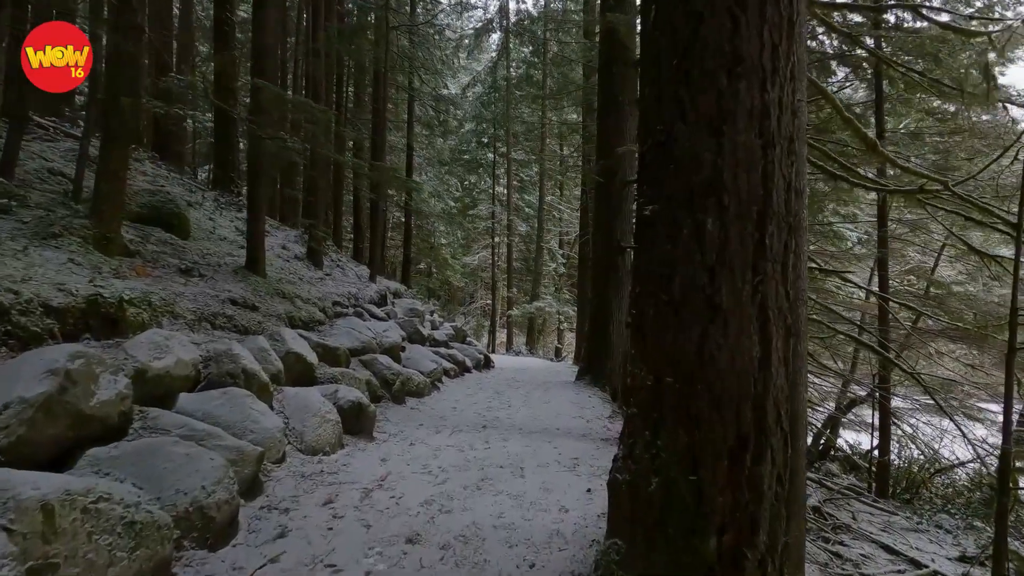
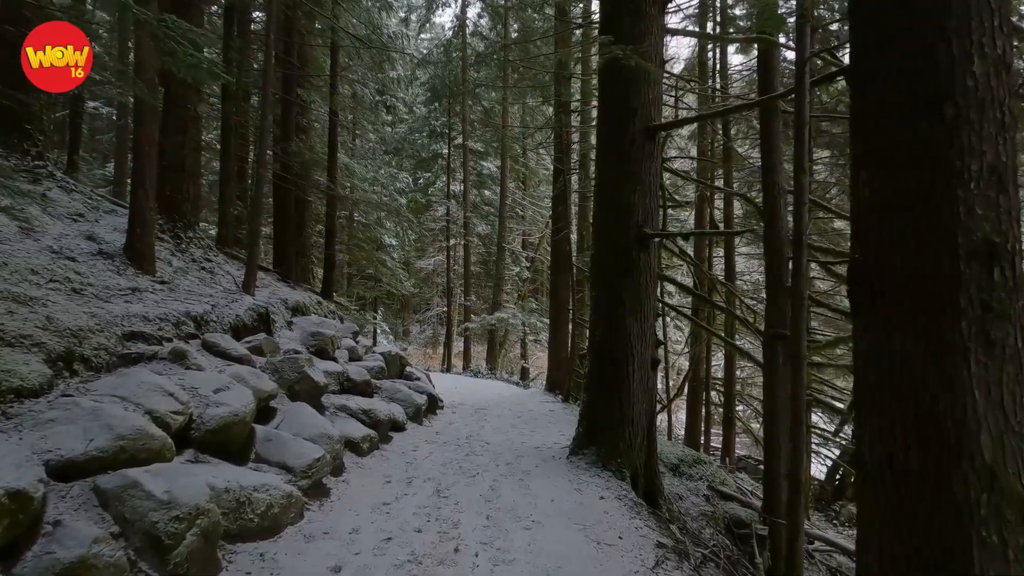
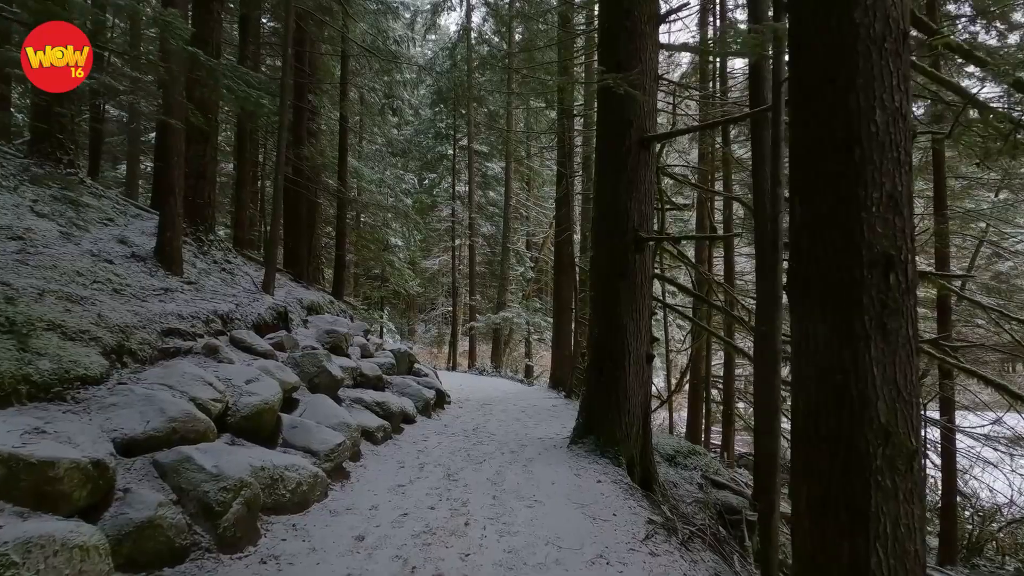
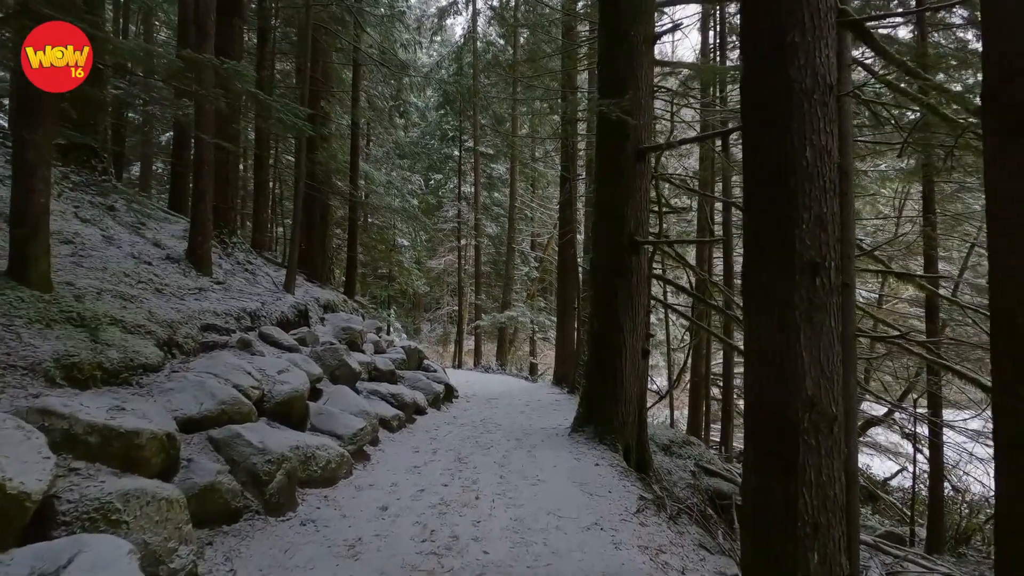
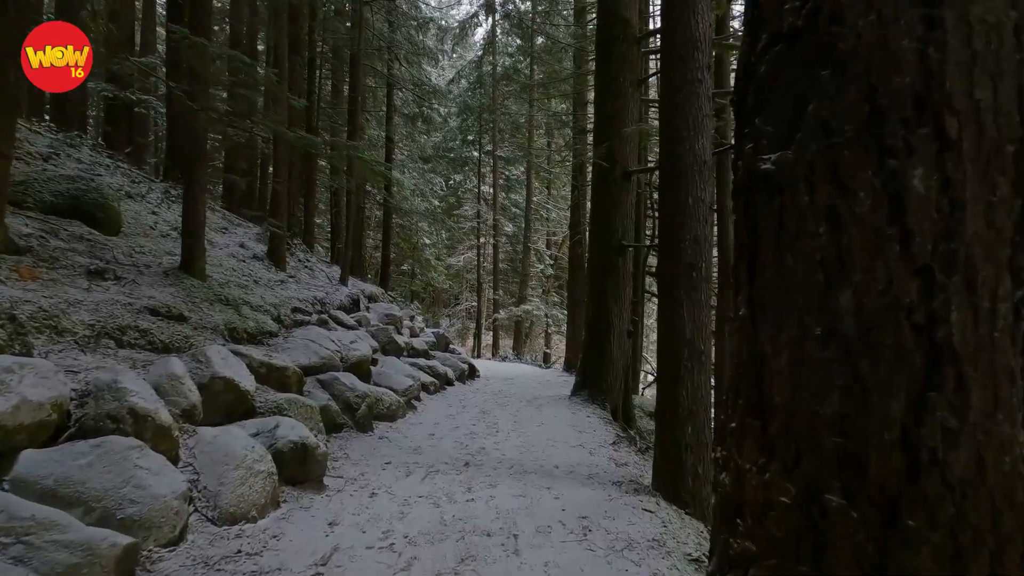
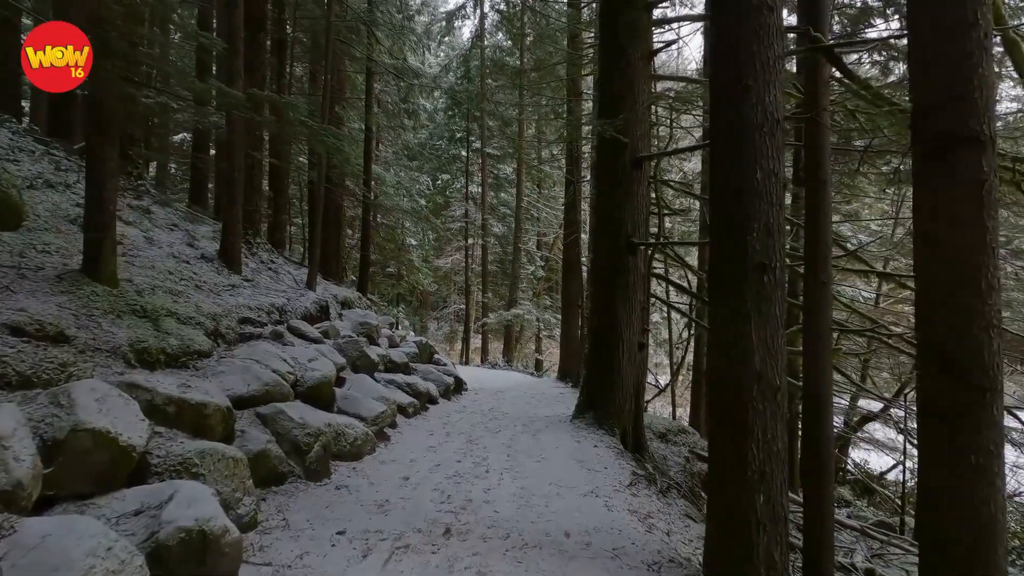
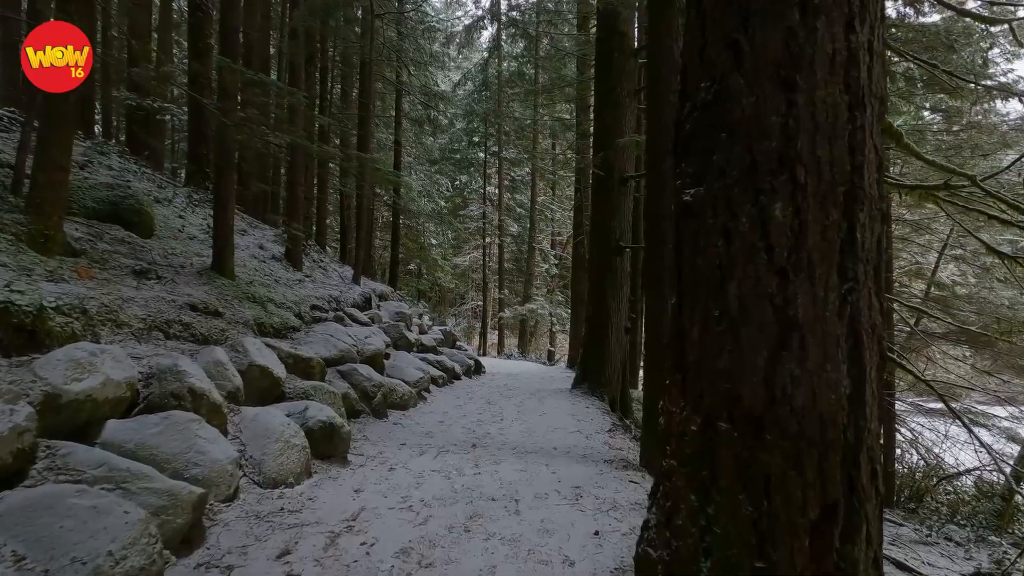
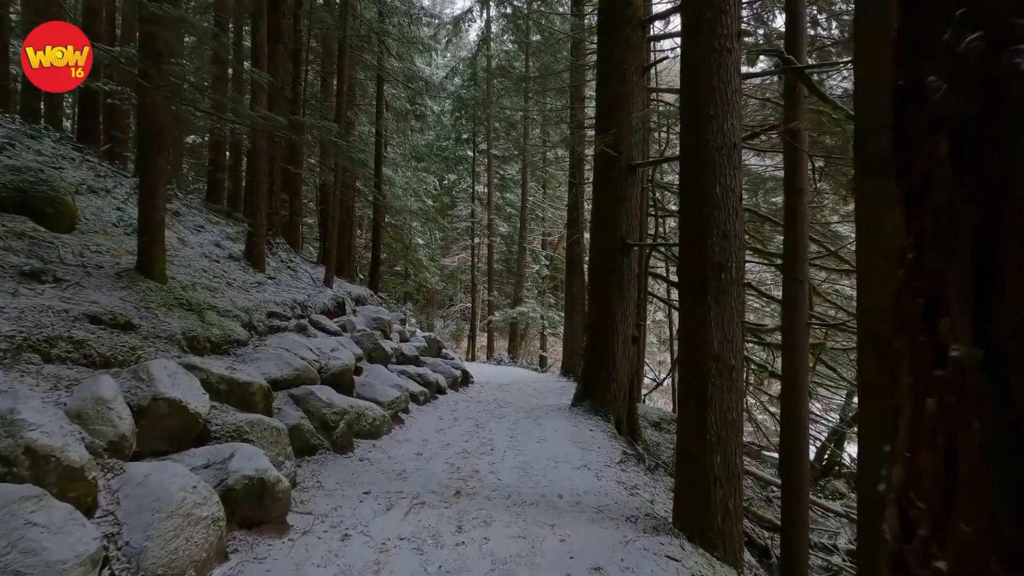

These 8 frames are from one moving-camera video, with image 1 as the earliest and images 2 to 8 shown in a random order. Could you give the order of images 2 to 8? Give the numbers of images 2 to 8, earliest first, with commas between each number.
7, 5, 8, 6, 4, 3, 2
